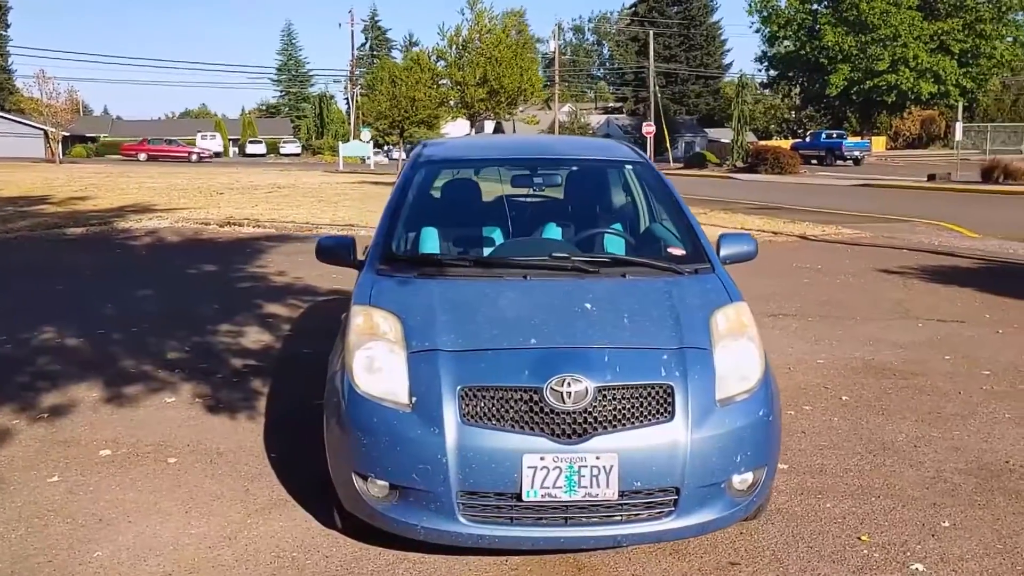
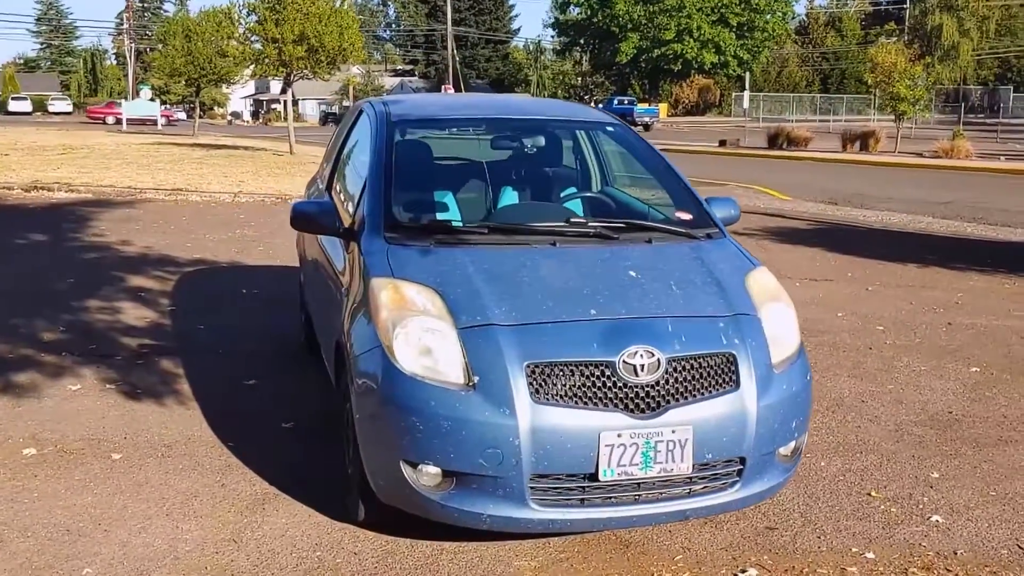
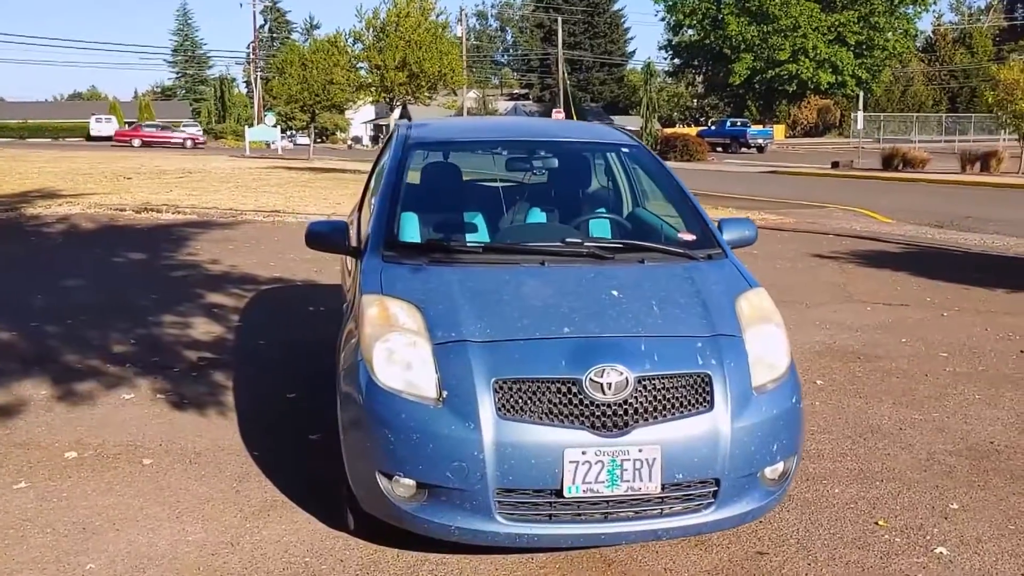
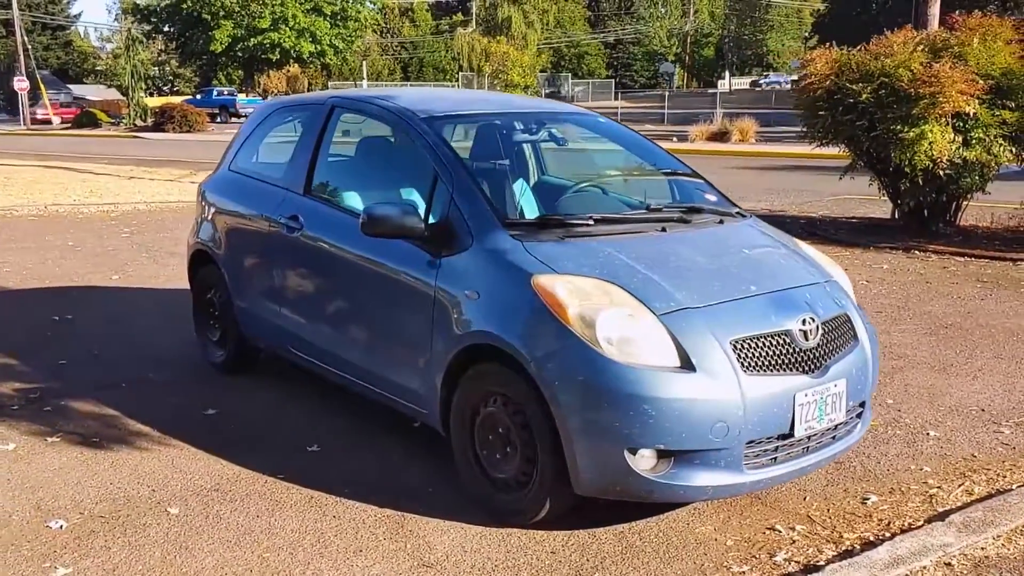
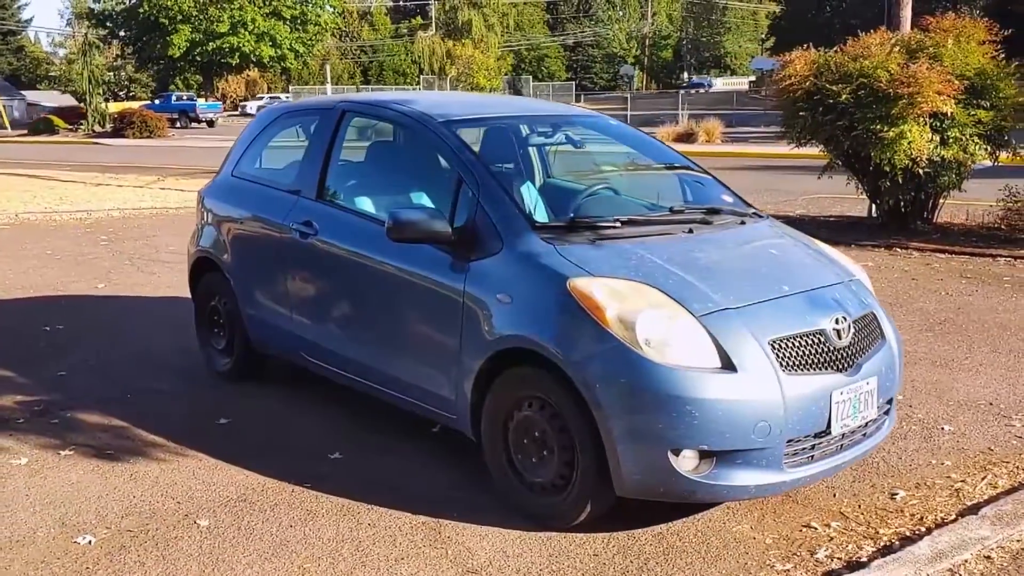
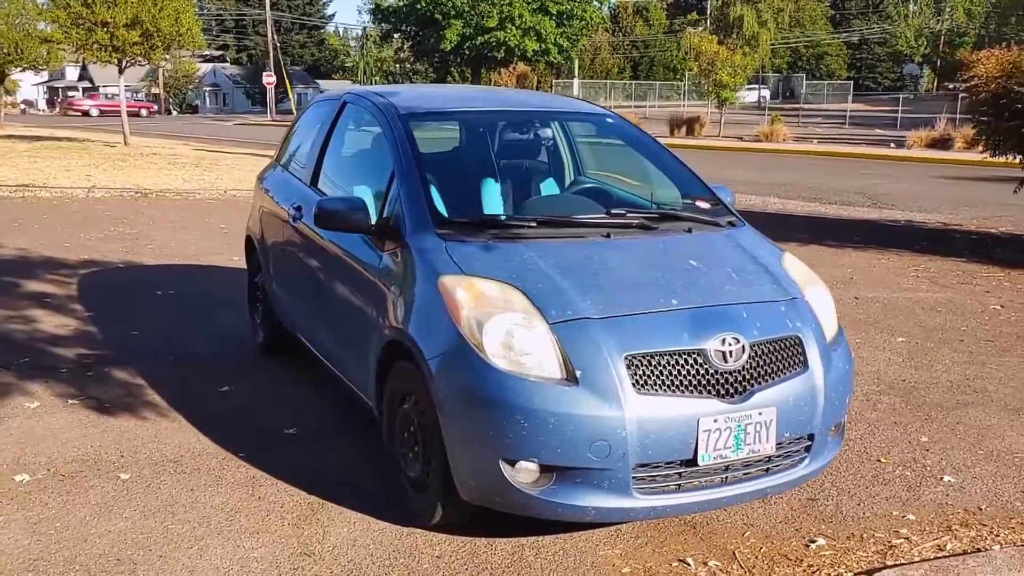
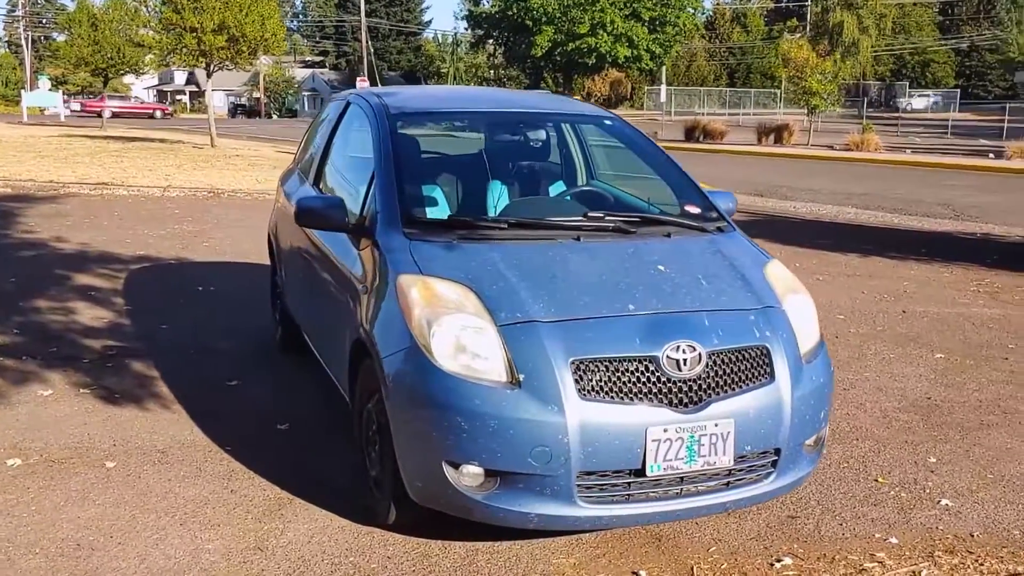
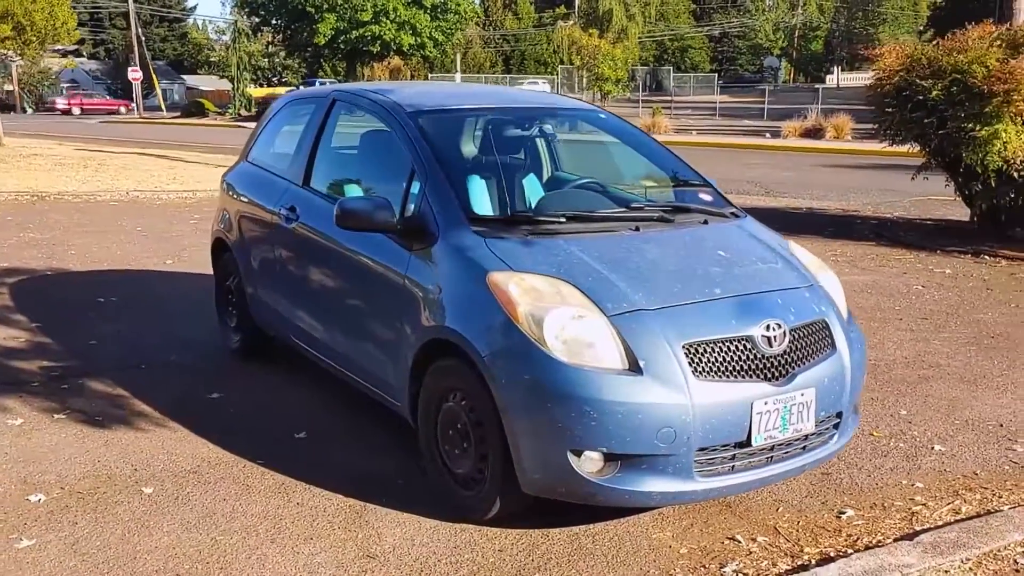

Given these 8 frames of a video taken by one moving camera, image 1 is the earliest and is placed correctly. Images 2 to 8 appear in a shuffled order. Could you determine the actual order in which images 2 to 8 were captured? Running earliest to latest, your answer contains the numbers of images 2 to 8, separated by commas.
3, 2, 7, 6, 8, 4, 5
